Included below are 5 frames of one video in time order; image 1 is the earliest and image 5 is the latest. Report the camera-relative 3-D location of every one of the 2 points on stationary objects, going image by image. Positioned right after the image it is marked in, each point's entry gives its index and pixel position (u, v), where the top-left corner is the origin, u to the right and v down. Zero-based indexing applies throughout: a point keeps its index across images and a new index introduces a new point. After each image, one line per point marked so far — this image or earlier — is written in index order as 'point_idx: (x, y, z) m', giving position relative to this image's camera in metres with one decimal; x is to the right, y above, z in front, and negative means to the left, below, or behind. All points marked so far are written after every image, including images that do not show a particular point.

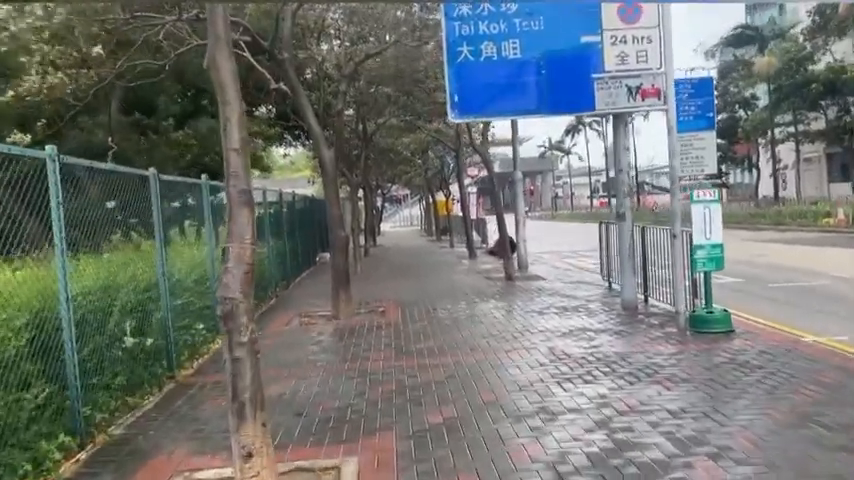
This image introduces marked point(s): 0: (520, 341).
0: (+1.2, -1.3, +9.0) m
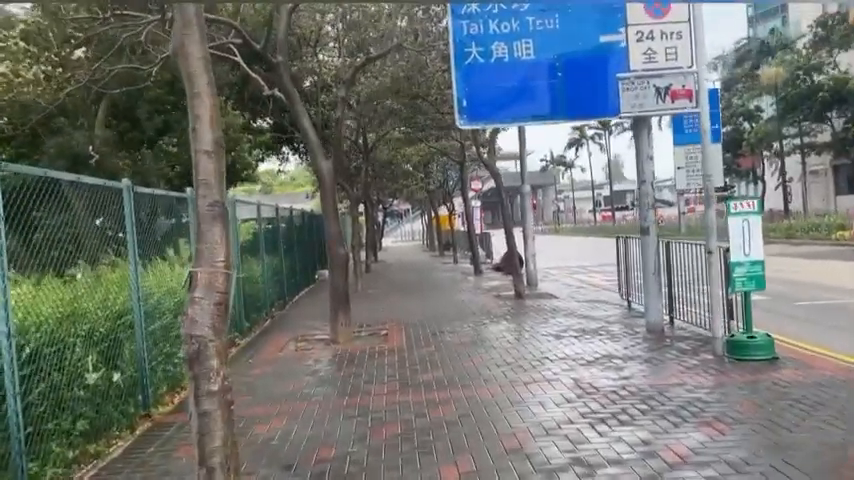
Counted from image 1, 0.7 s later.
0: (+1.3, -1.5, +8.0) m
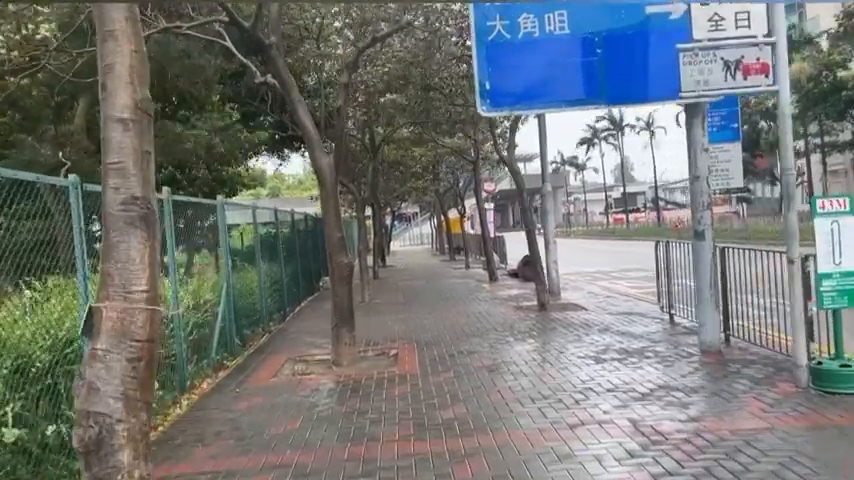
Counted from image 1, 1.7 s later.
0: (+1.5, -1.6, +6.5) m
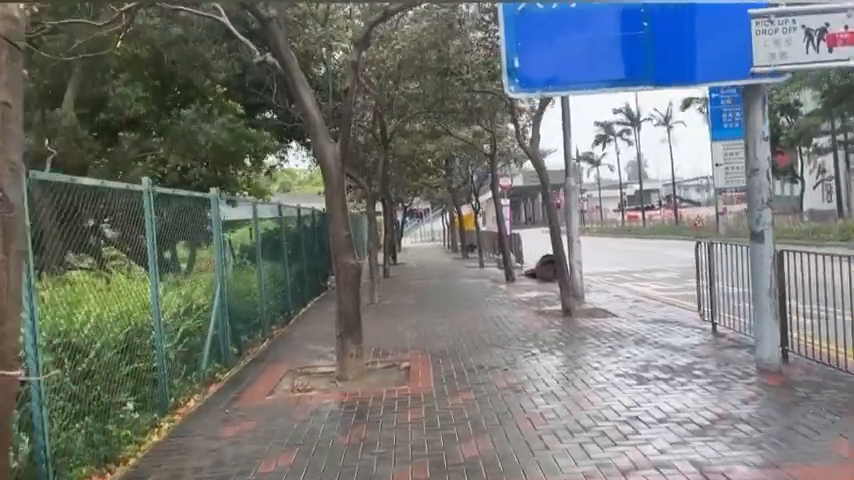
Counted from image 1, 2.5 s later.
0: (+1.6, -1.6, +5.5) m
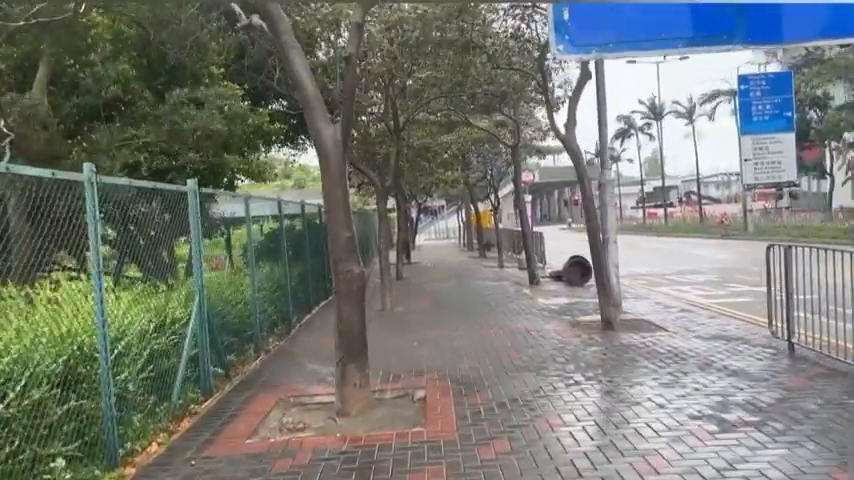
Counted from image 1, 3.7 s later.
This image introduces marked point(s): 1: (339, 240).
0: (+1.7, -1.6, +3.8) m
1: (-0.9, 0.0, +7.1) m
